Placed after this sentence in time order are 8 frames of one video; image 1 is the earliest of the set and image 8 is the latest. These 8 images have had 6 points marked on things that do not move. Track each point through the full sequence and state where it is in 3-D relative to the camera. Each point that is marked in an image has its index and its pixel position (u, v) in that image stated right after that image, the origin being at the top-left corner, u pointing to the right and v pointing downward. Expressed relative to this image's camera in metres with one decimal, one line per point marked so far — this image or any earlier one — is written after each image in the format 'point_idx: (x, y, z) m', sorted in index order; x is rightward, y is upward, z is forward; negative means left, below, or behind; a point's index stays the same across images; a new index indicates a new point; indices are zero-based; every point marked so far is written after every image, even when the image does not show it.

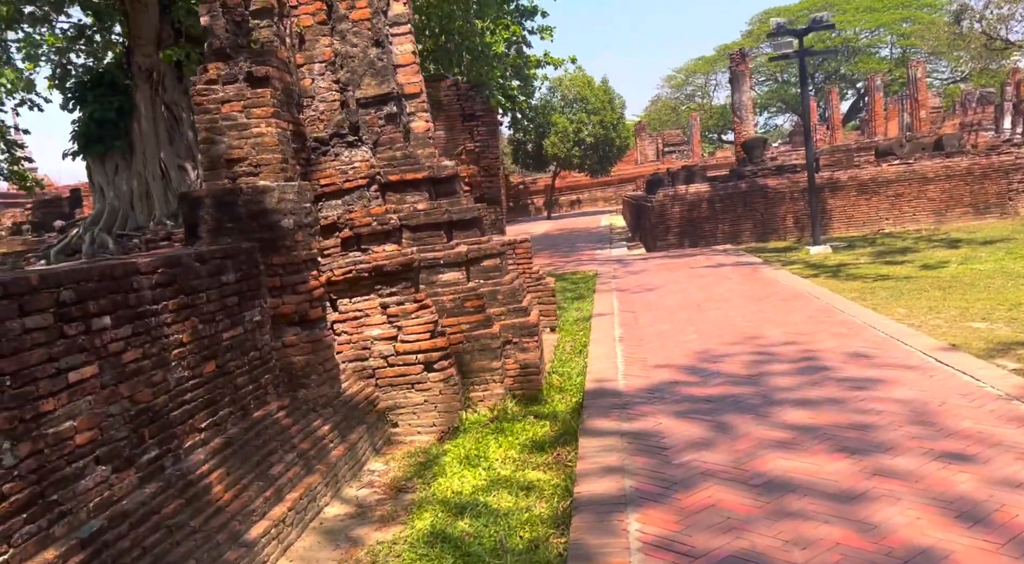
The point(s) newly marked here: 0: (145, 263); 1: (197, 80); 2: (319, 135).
0: (-1.8, +0.1, +3.9) m
1: (-2.3, +1.5, +5.8) m
2: (-1.6, +1.2, +6.5) m
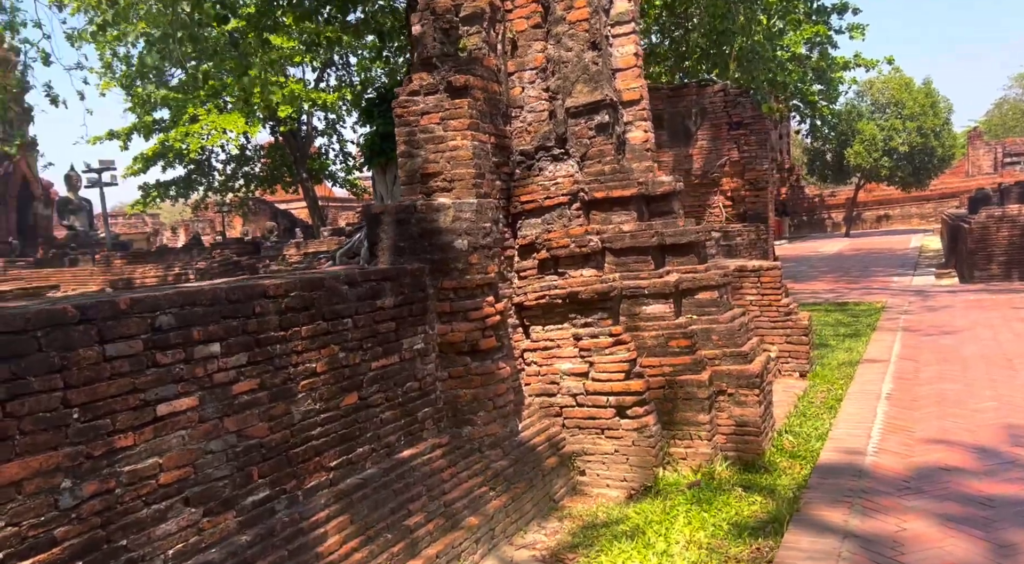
0: (-1.1, 0.0, +3.6) m
1: (-0.8, +1.3, +5.6) m
2: (+0.1, +1.0, +6.0) m
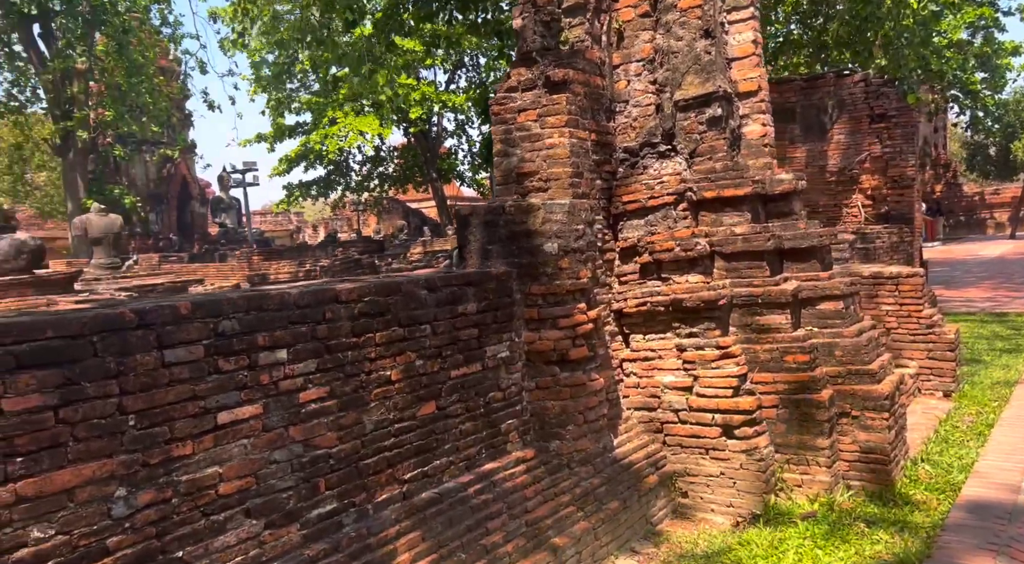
0: (-0.7, 0.0, +3.5) m
1: (-0.1, +1.3, +5.4) m
2: (+0.9, +1.0, +5.7) m
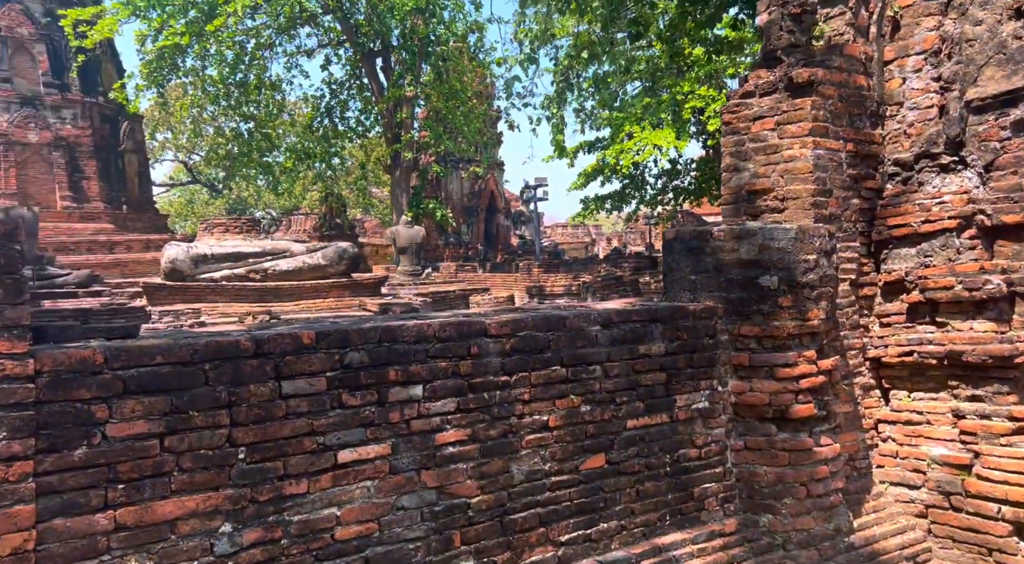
0: (0.0, -0.2, +3.1) m
1: (+1.3, +1.1, +4.7) m
2: (+2.3, +0.7, +4.6) m
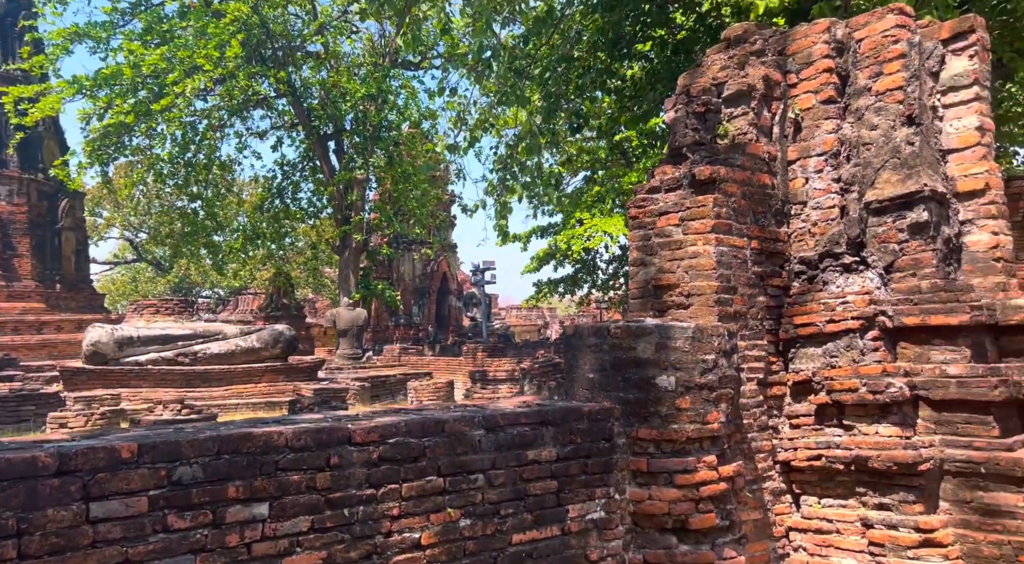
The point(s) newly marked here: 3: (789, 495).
0: (-0.5, -0.5, +2.9) m
1: (+0.7, +0.5, +4.7) m
2: (+1.7, +0.1, +4.6) m
3: (+1.5, -1.2, +4.3) m
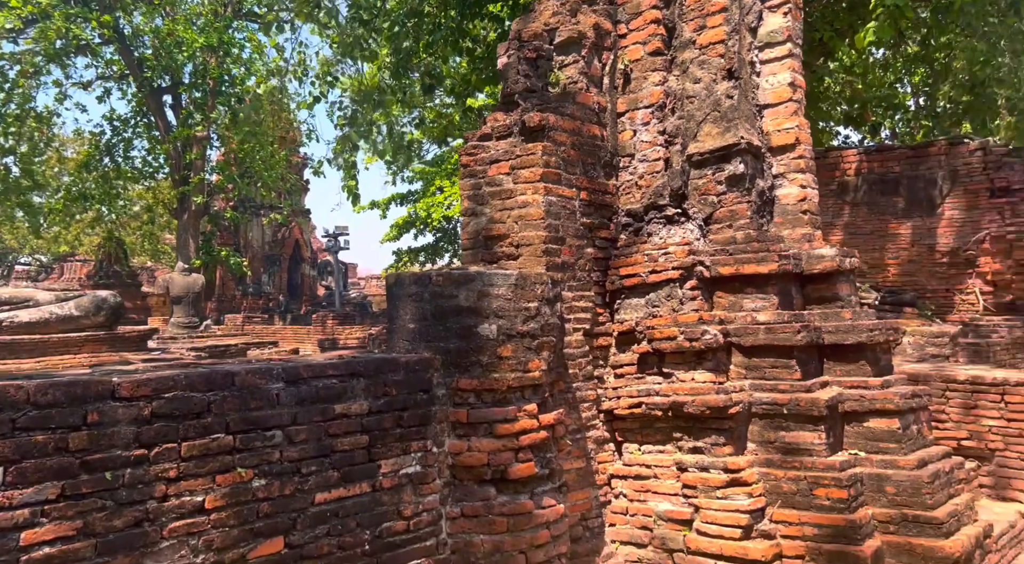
0: (-1.2, -0.3, +2.6) m
1: (-0.3, +0.8, +4.5) m
2: (+0.7, +0.4, +4.6) m
3: (+0.5, -0.9, +4.4) m
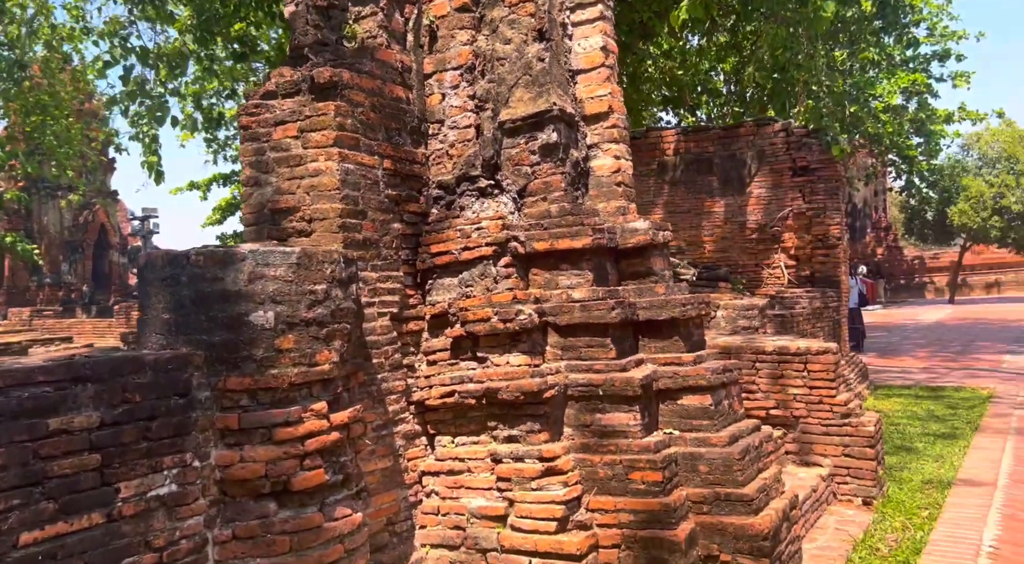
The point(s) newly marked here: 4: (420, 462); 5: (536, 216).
0: (-1.8, -0.3, +1.9) m
1: (-1.3, +0.9, +3.9) m
2: (-0.4, +0.5, +4.2) m
3: (-0.5, -0.8, +4.0) m
4: (-0.5, -0.9, +4.0) m
5: (+0.1, +0.3, +4.0) m
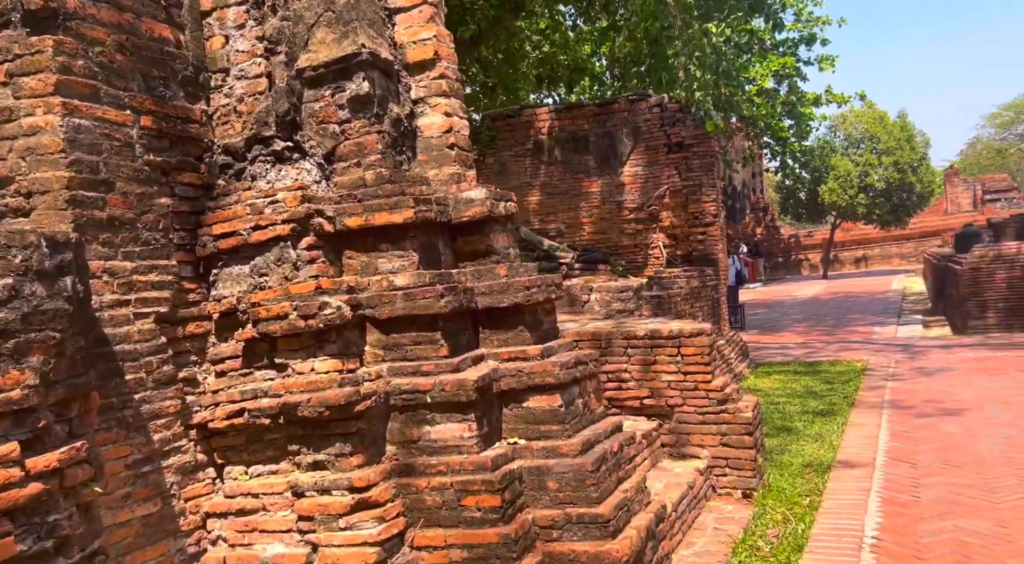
0: (-2.3, -0.3, +0.9) m
1: (-2.1, +0.9, +3.0) m
2: (-1.2, +0.6, +3.4) m
3: (-1.2, -0.7, +3.2) m
4: (-1.2, -0.8, +3.1) m
5: (-0.7, +0.4, +3.3) m
